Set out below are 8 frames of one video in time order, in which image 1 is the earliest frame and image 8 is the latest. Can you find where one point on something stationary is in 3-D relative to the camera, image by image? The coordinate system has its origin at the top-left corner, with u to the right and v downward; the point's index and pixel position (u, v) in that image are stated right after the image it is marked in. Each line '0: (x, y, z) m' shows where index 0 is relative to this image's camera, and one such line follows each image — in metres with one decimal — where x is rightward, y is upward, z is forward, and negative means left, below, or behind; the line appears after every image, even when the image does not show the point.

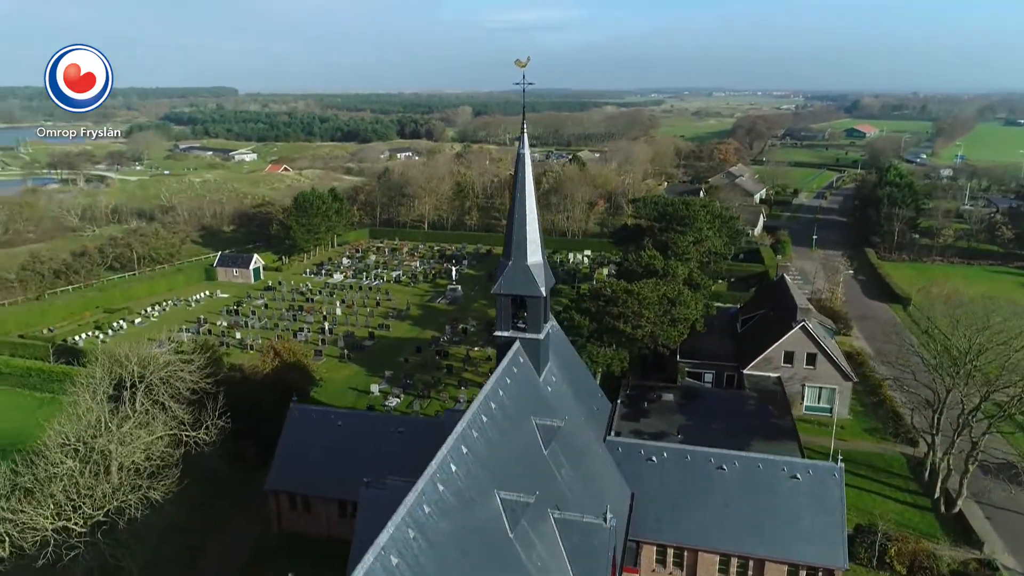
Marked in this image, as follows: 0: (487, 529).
0: (-0.5, -5.4, +15.8) m
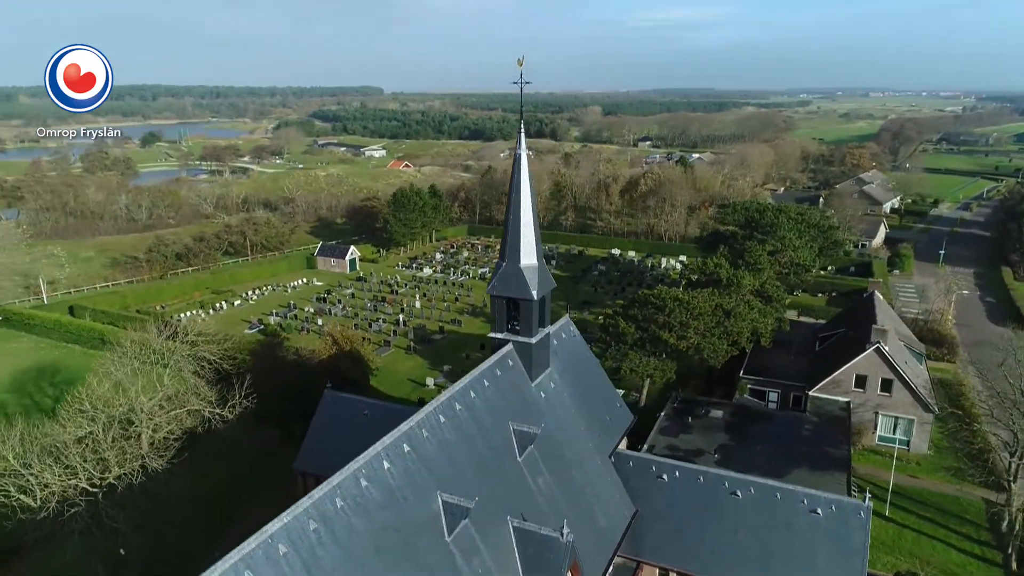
0: (-2.1, -5.4, +15.7) m
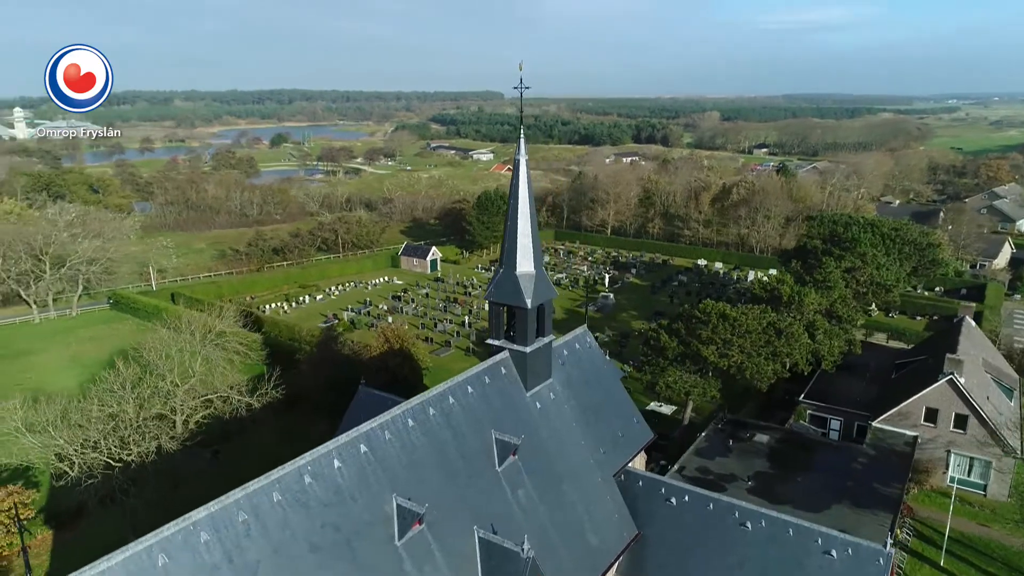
0: (-3.3, -5.4, +15.9) m
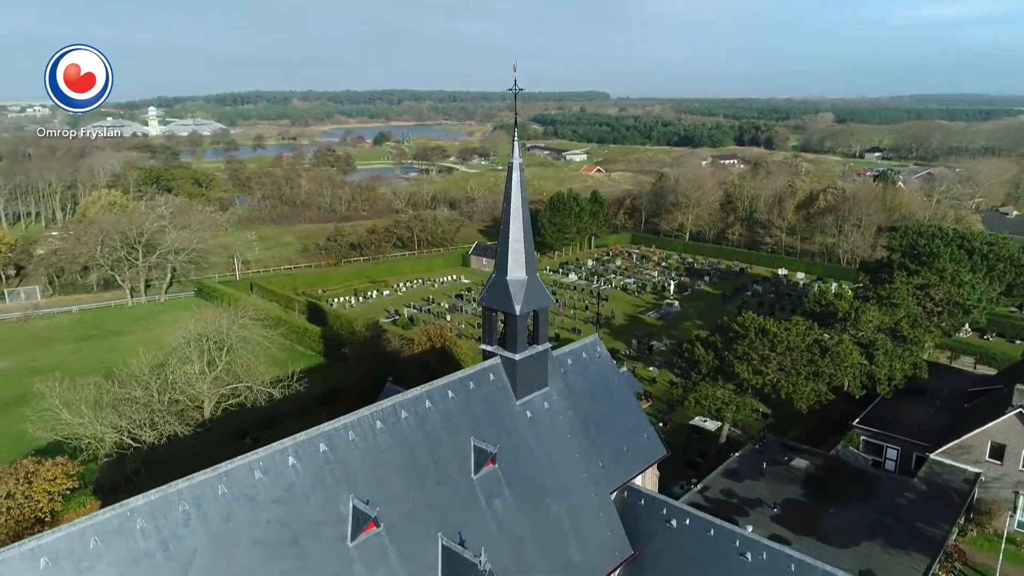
0: (-4.5, -5.5, +16.0) m
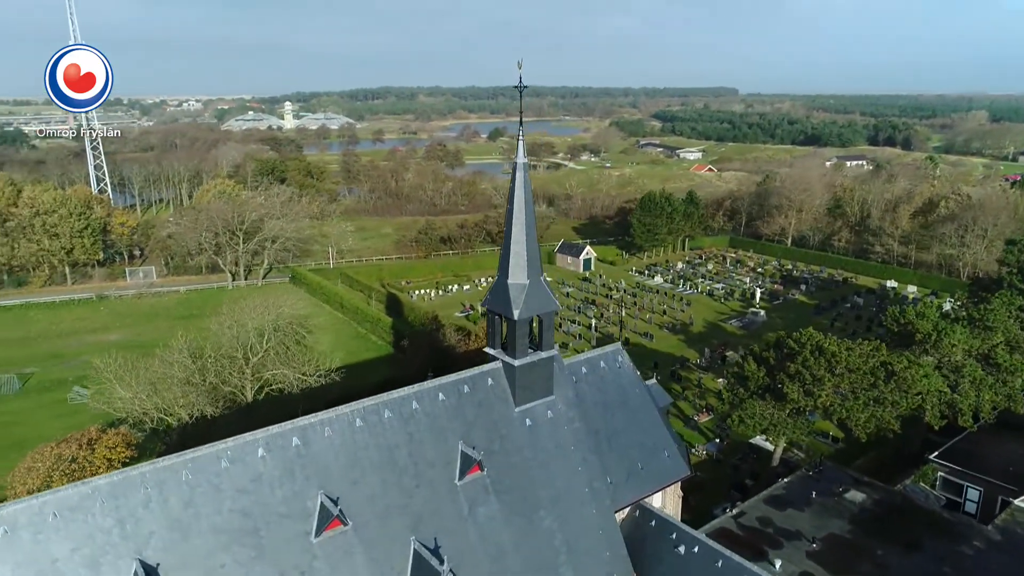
0: (-5.4, -5.3, +16.2) m
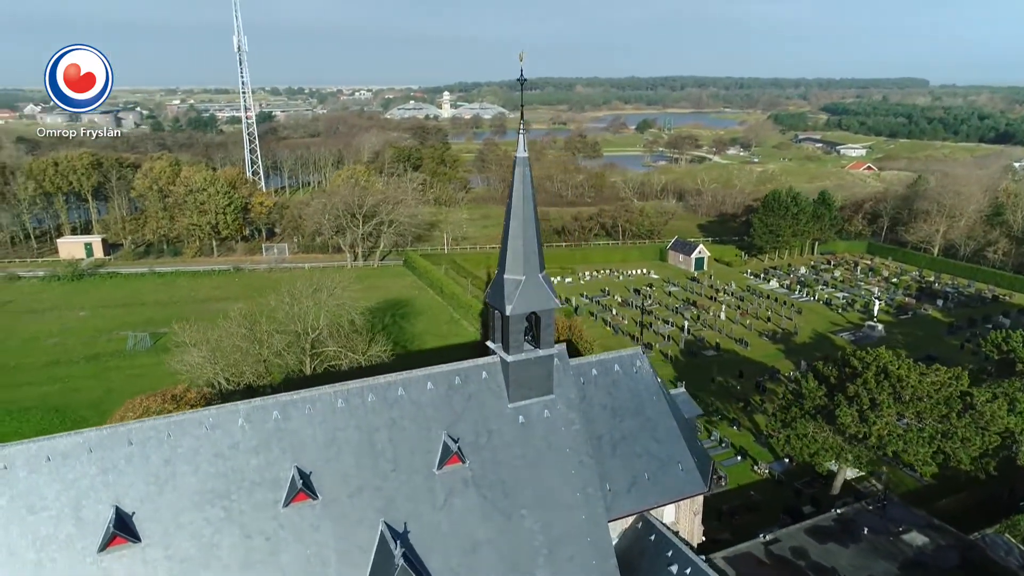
0: (-6.5, -4.9, +17.4) m
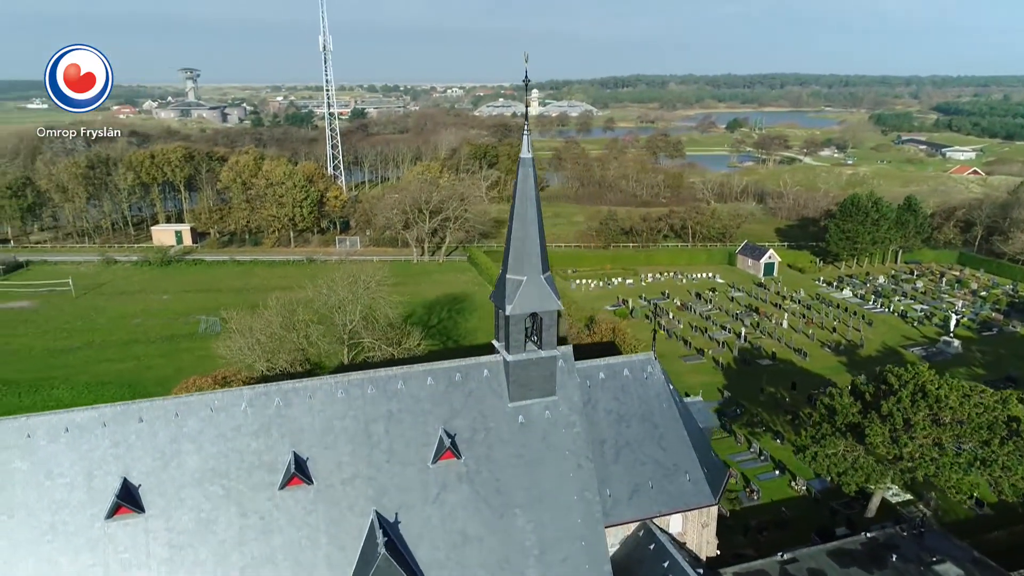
0: (-6.9, -4.7, +18.3) m
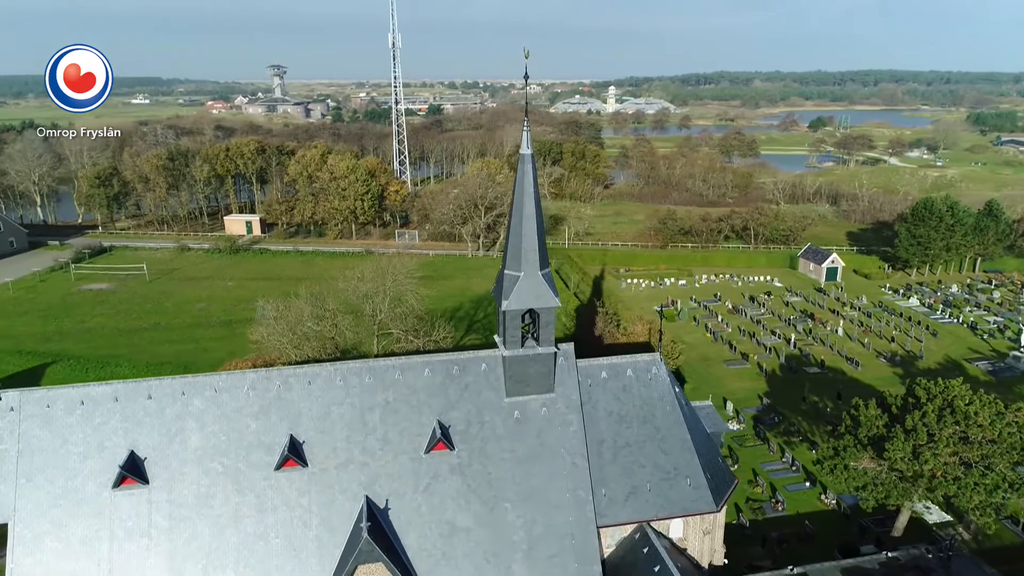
0: (-7.2, -4.3, +19.2) m
